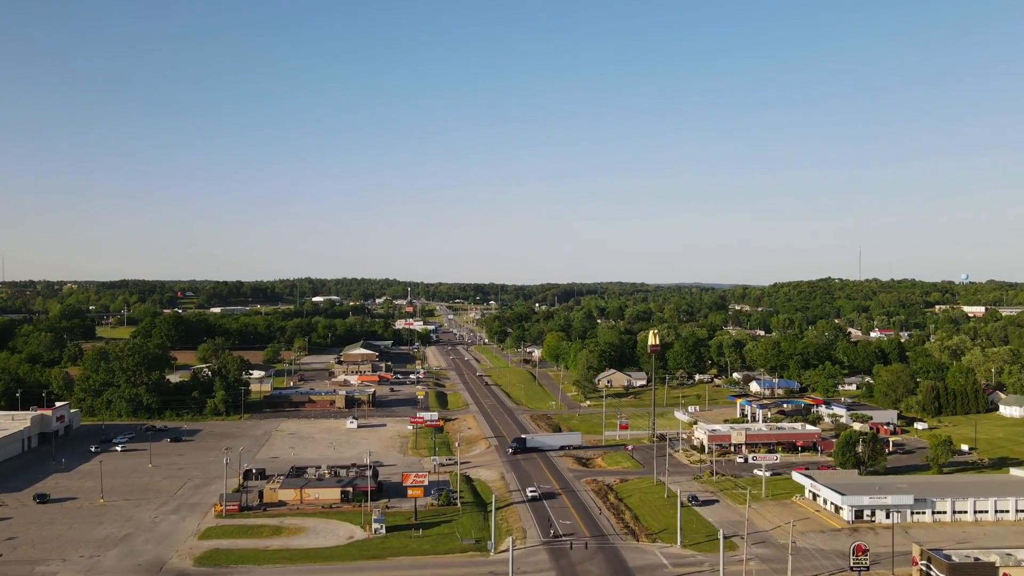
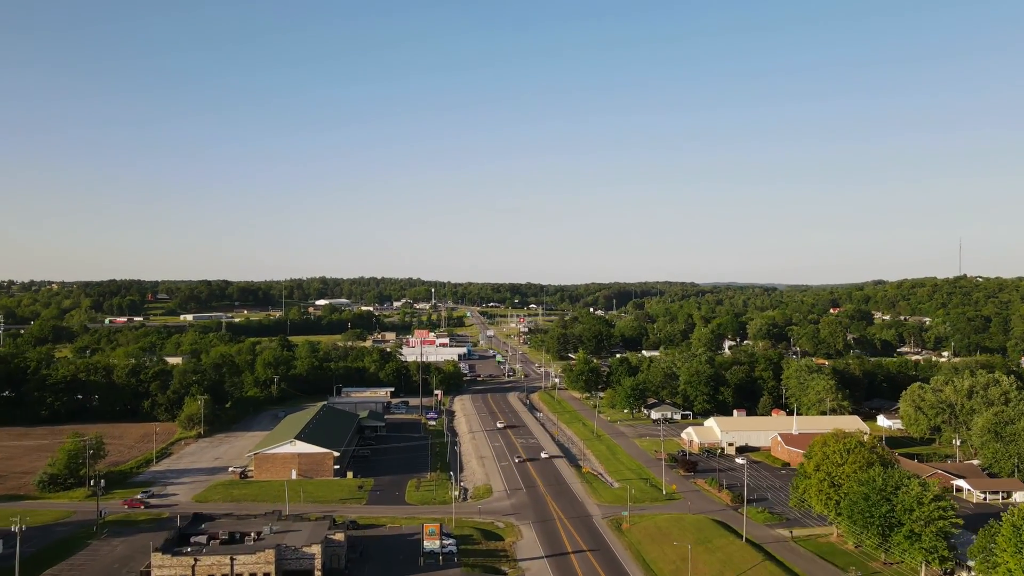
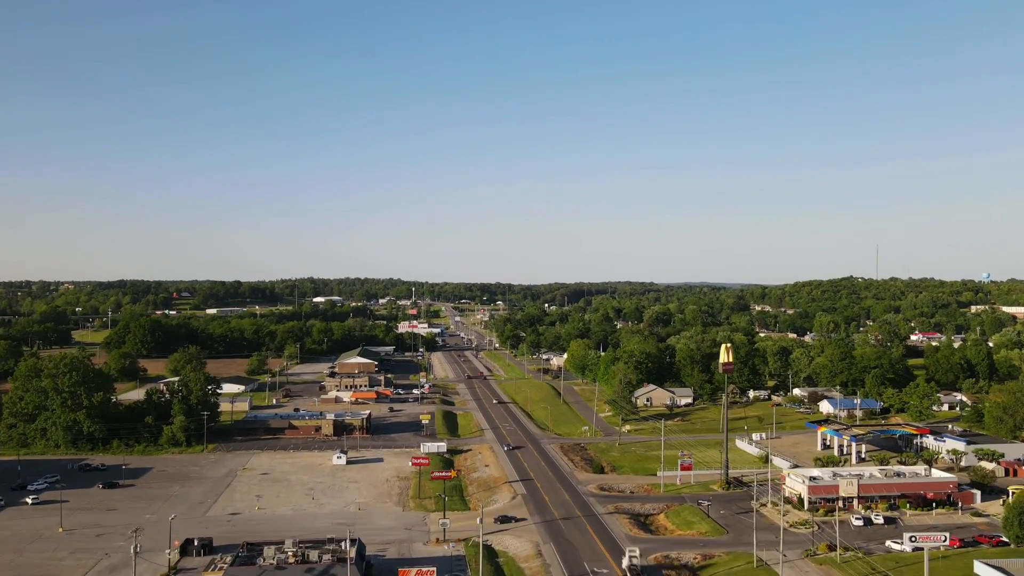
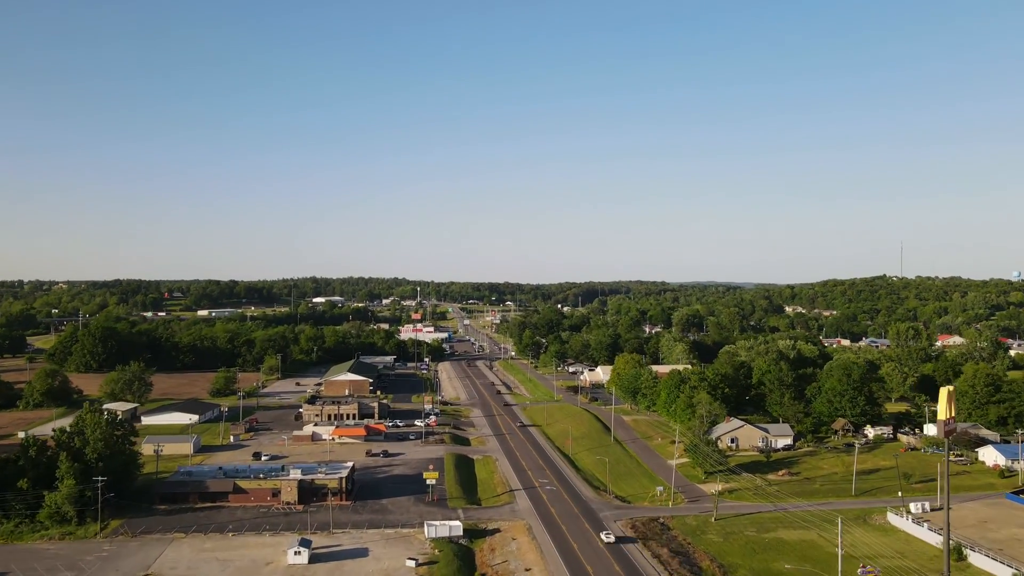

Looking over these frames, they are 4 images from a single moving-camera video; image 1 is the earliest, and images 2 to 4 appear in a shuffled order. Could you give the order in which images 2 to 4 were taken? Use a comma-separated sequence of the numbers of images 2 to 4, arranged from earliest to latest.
3, 4, 2
